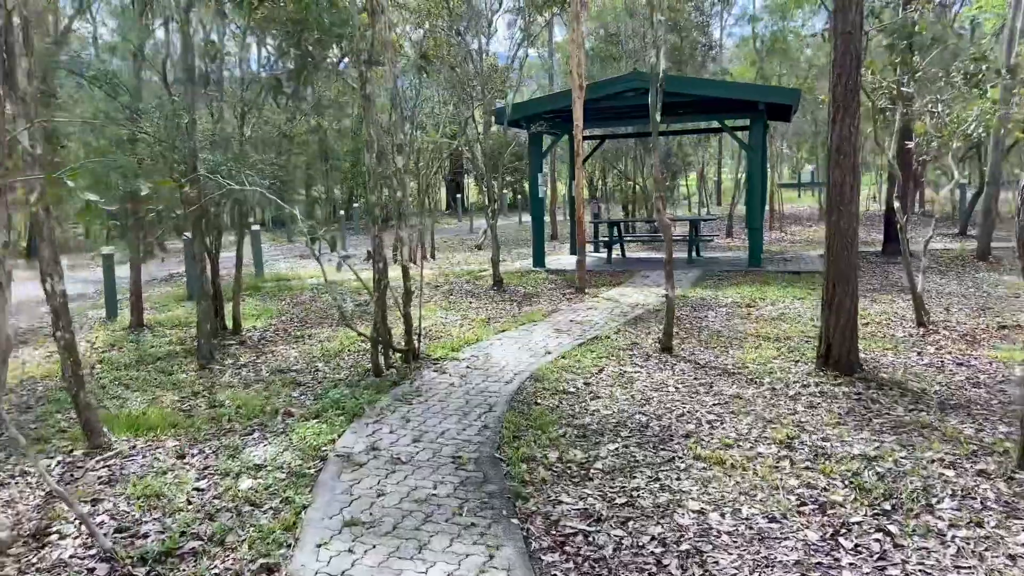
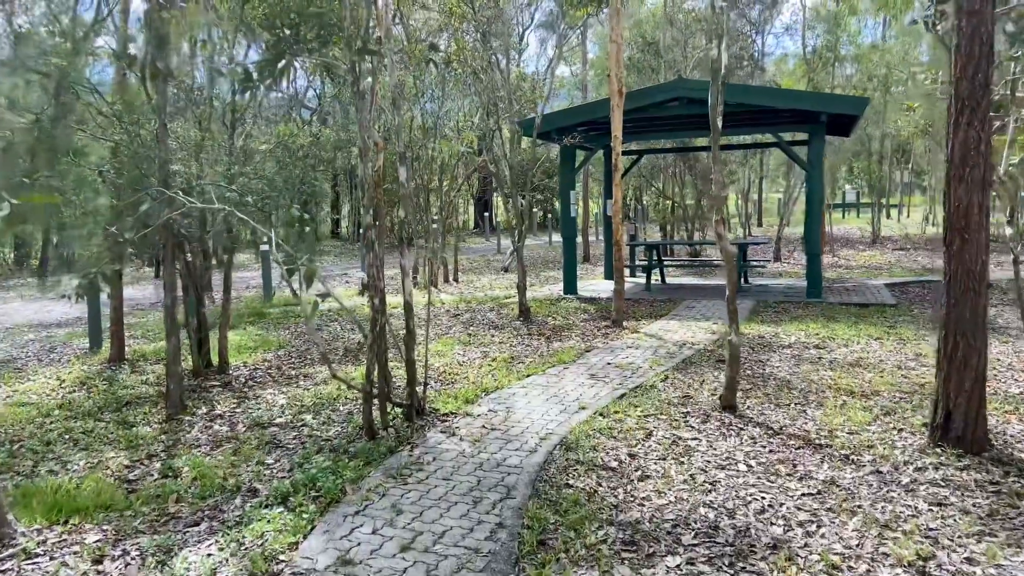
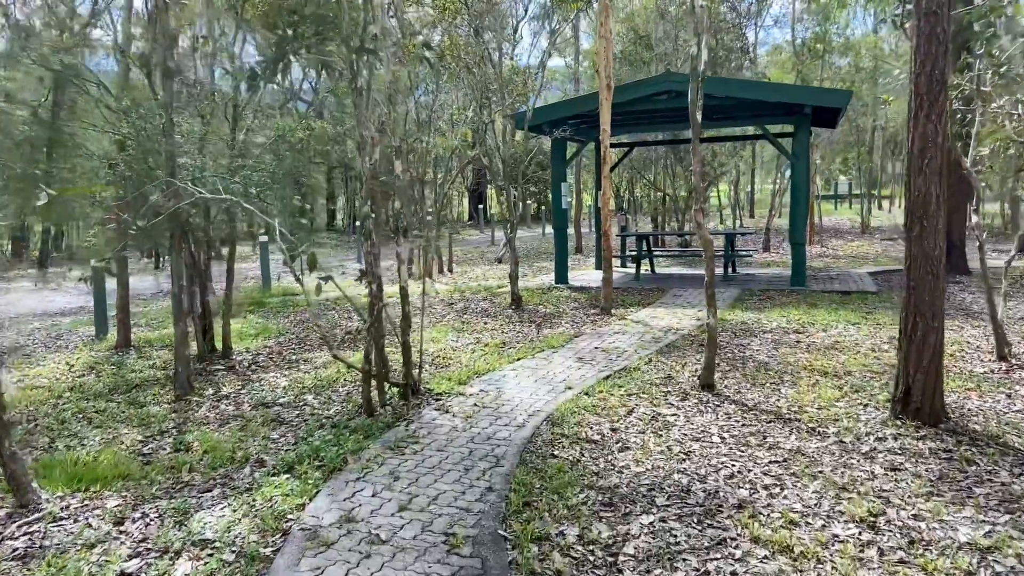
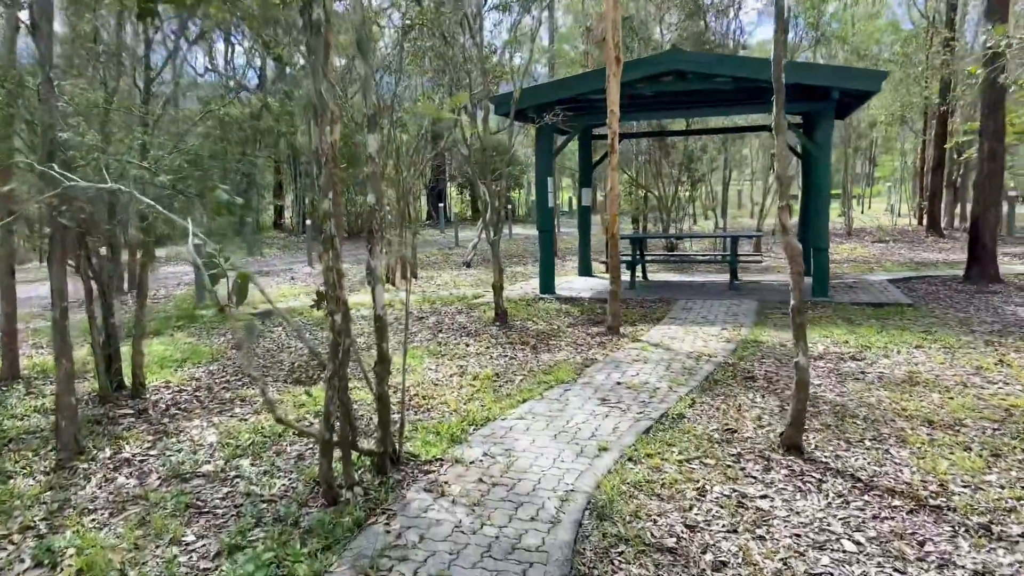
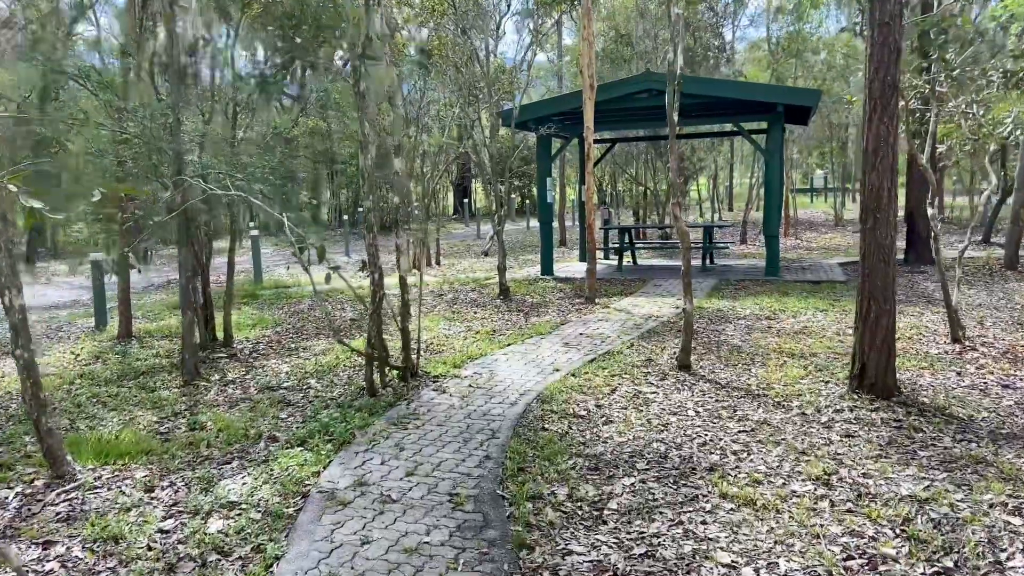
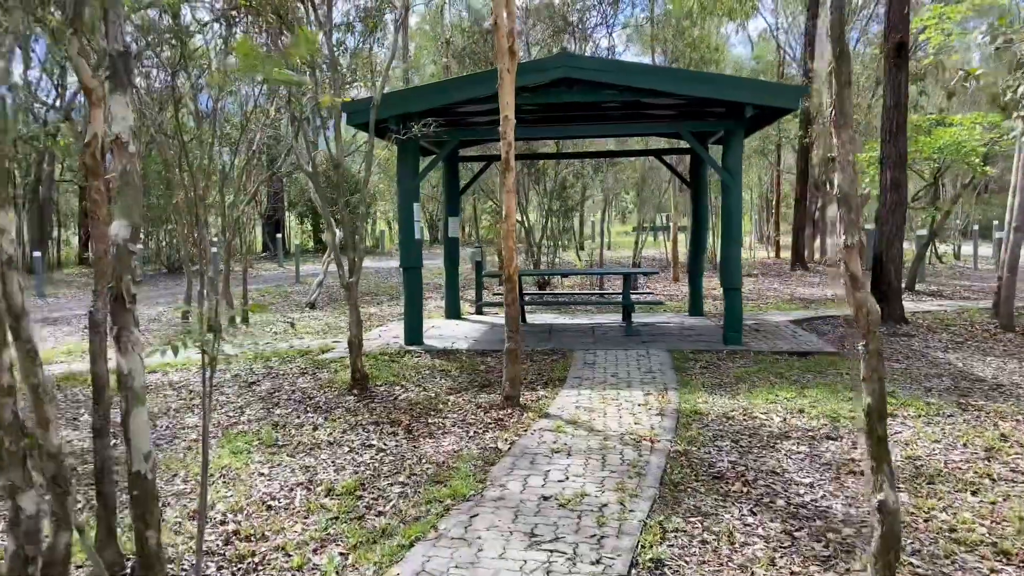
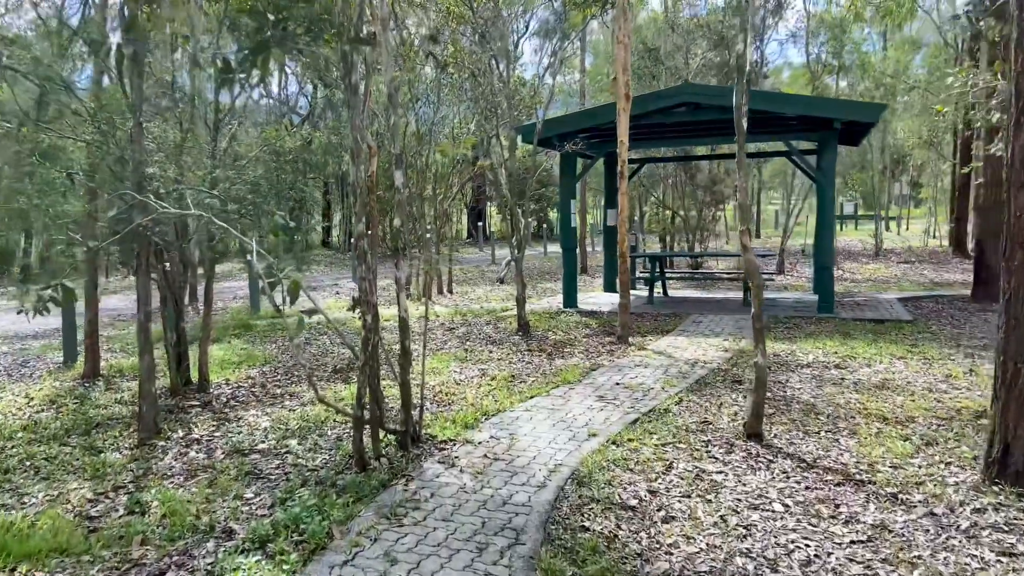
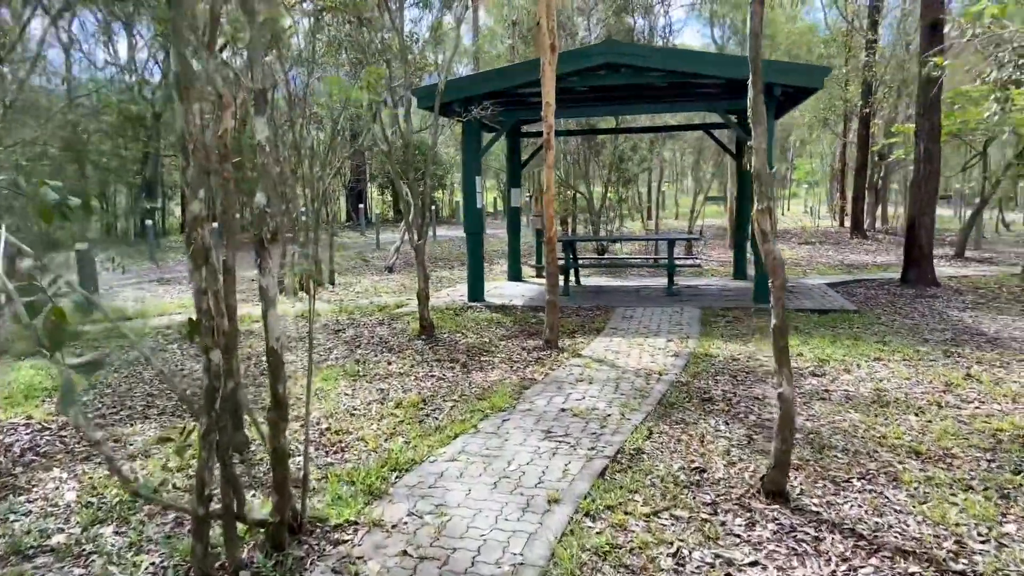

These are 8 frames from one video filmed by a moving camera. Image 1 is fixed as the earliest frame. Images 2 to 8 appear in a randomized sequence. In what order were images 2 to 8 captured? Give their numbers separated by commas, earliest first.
5, 3, 2, 7, 4, 8, 6
